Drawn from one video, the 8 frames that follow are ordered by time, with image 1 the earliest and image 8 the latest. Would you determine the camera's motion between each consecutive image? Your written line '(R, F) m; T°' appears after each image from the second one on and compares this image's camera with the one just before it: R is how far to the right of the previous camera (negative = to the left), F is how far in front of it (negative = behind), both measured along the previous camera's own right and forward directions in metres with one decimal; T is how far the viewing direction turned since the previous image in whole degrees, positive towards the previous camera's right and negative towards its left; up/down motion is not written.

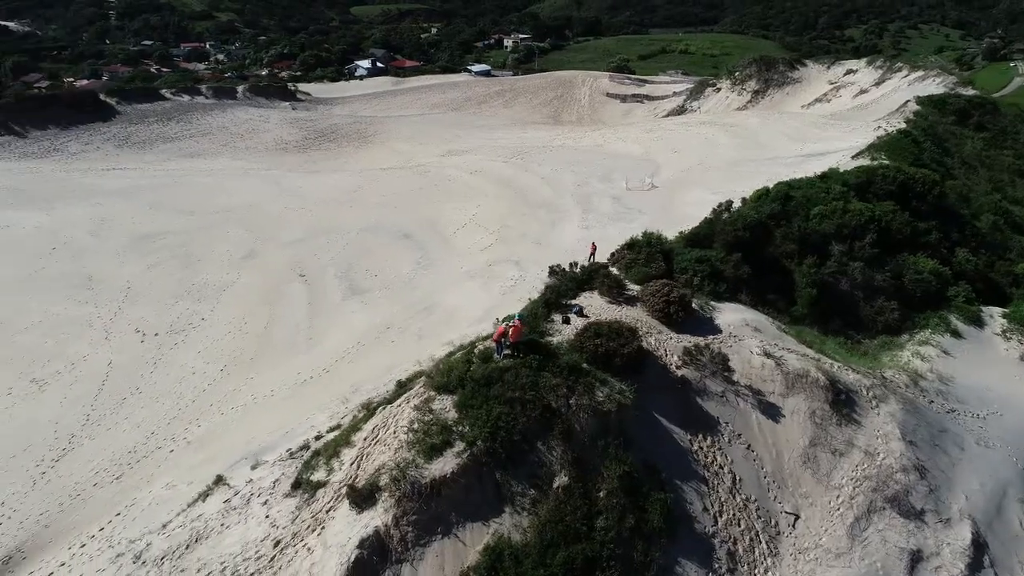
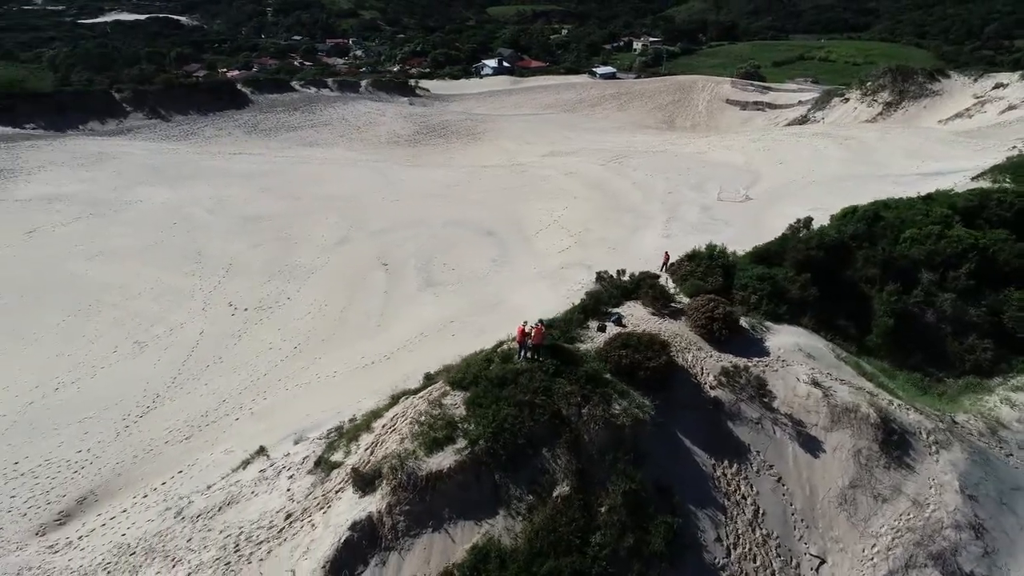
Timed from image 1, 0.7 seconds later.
(+1.2, +0.2) m; -9°
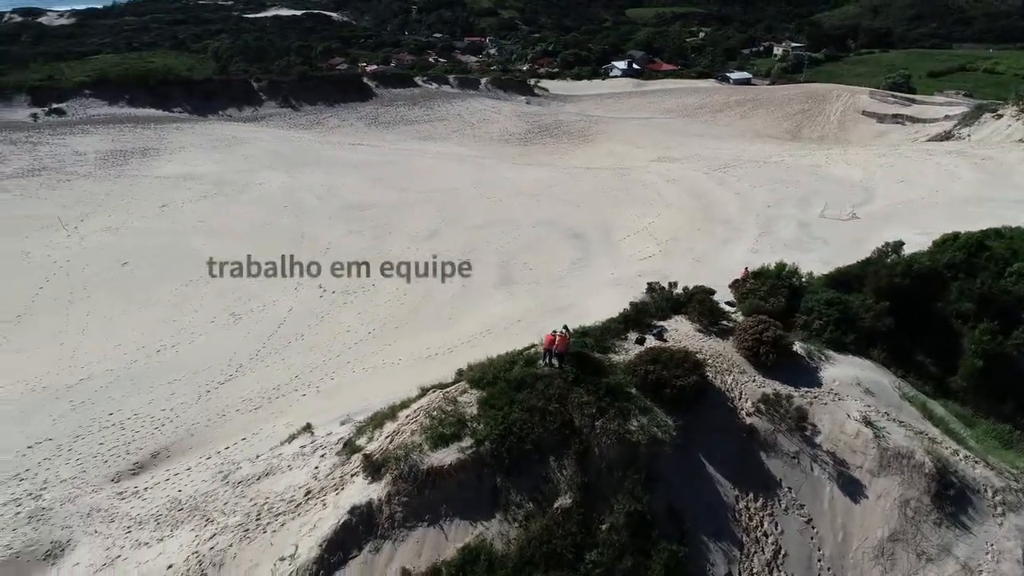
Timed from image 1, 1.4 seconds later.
(+1.2, +0.2) m; -10°
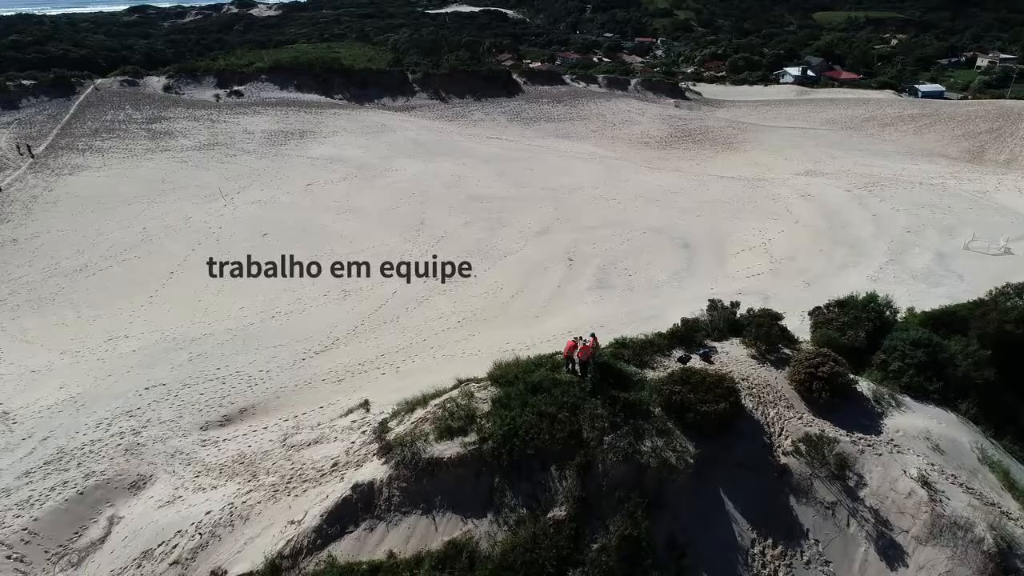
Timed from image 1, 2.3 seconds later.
(+1.5, +0.3) m; -12°
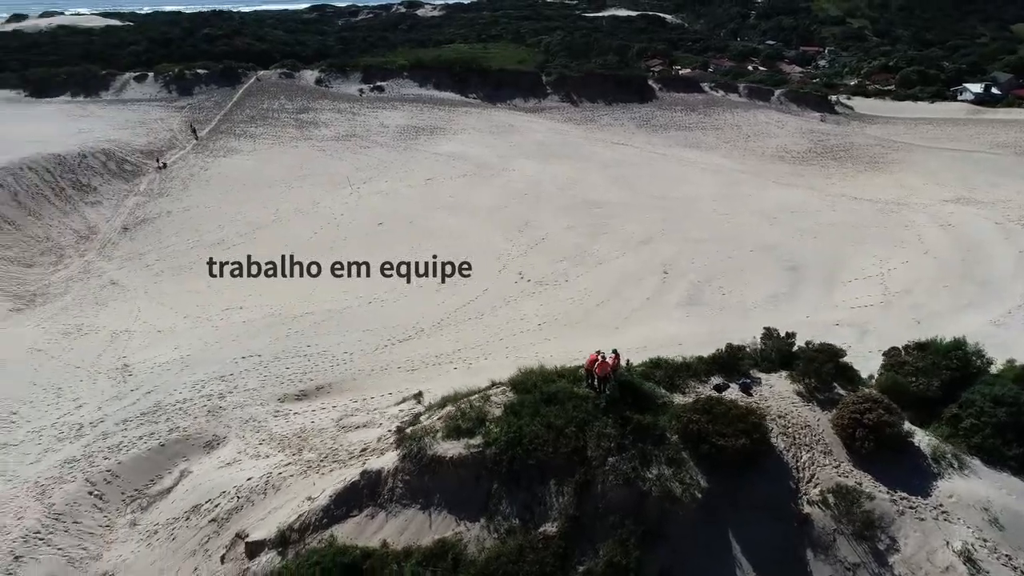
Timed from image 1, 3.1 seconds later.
(+1.4, +0.2) m; -11°
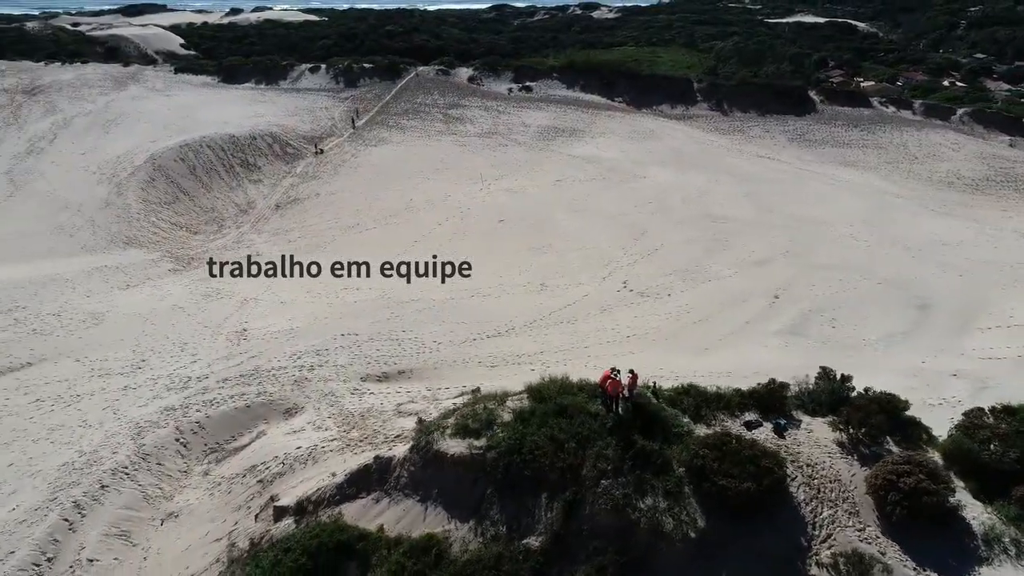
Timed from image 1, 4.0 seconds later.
(+1.5, +0.2) m; -12°
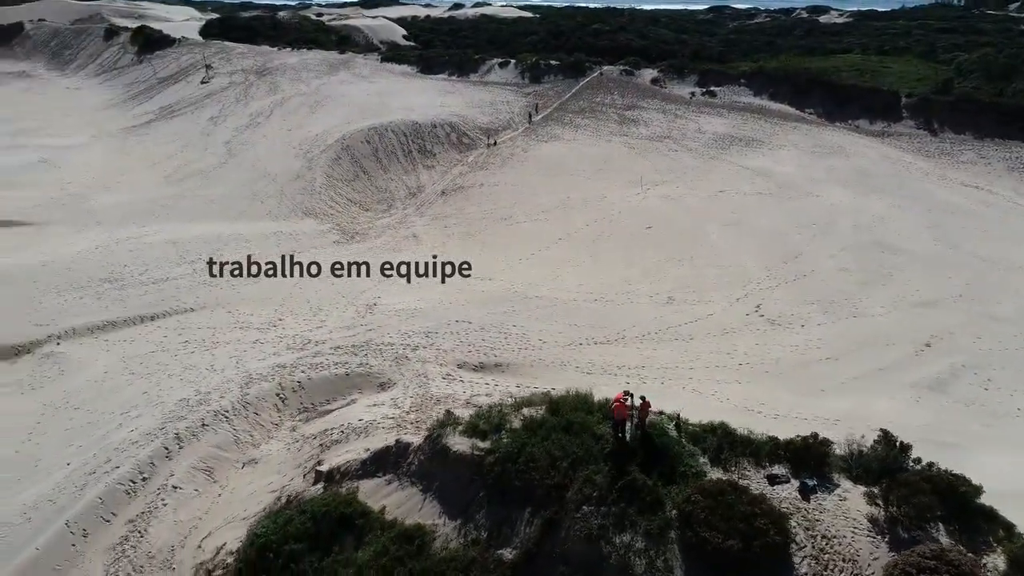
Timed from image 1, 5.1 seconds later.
(+1.9, +0.4) m; -15°
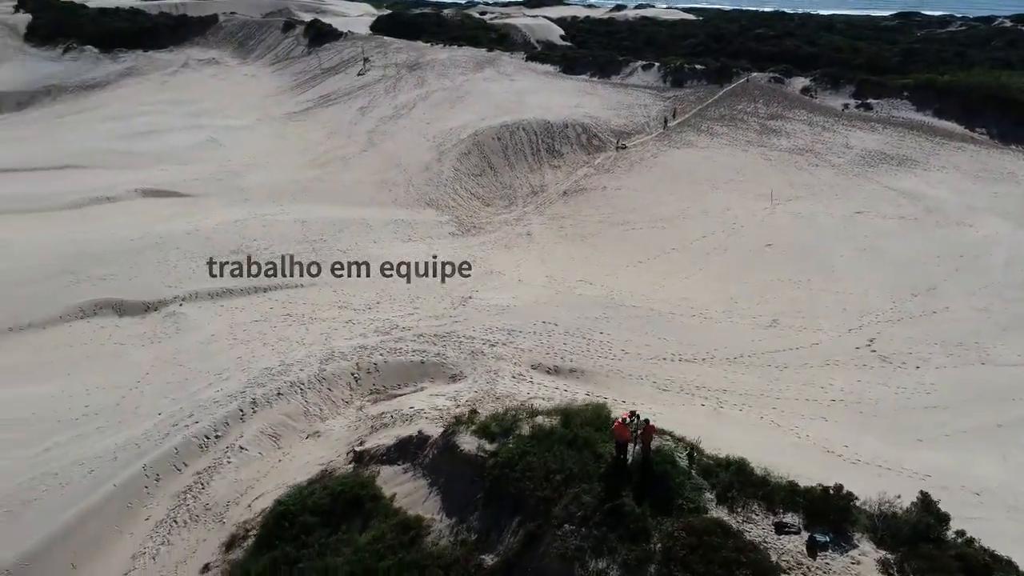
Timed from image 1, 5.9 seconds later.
(+1.4, +0.3) m; -11°
